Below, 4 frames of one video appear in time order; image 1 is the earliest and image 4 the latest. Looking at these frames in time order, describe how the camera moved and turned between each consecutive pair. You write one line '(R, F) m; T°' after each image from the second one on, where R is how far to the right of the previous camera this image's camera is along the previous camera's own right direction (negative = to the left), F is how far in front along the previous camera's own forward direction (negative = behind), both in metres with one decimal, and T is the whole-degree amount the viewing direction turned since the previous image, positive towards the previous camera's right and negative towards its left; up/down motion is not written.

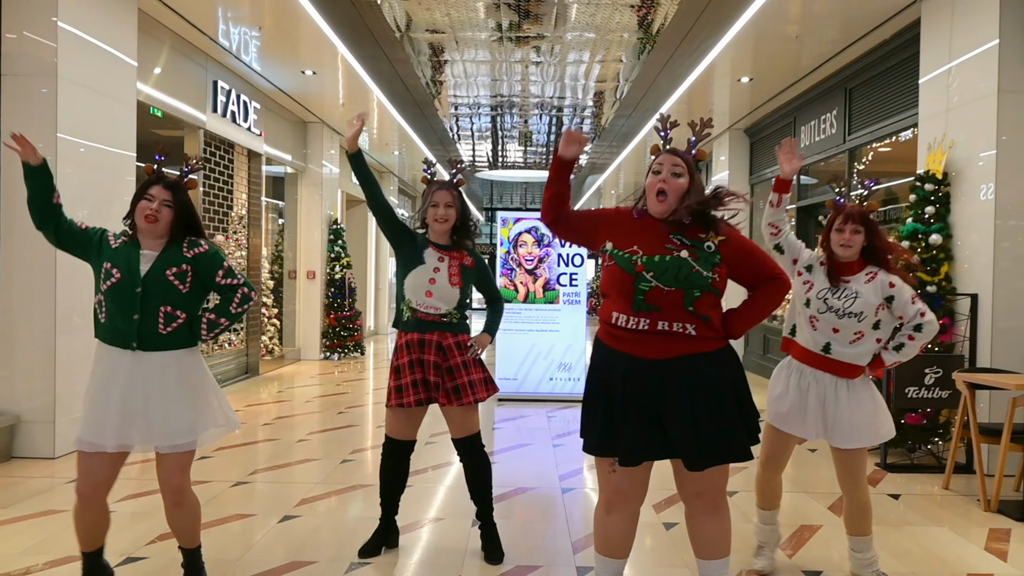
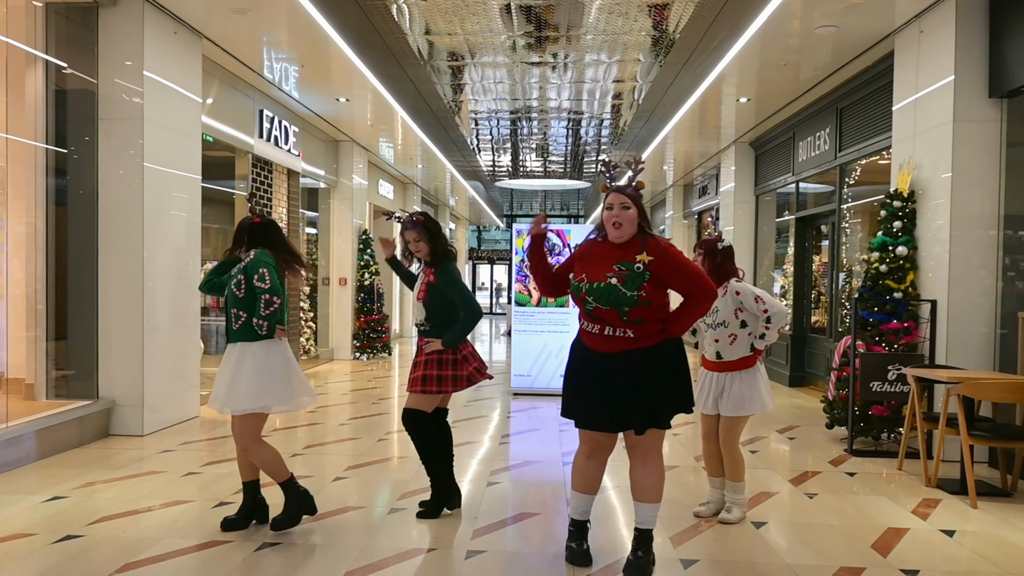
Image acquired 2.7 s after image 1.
(+0.1, -0.6) m; -2°
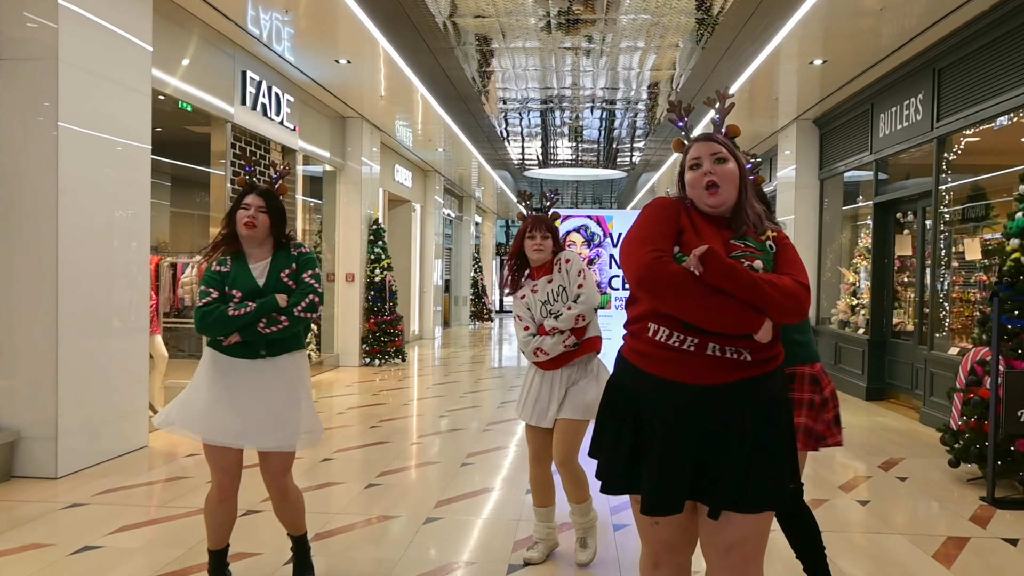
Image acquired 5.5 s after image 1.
(0.0, +1.1) m; -3°
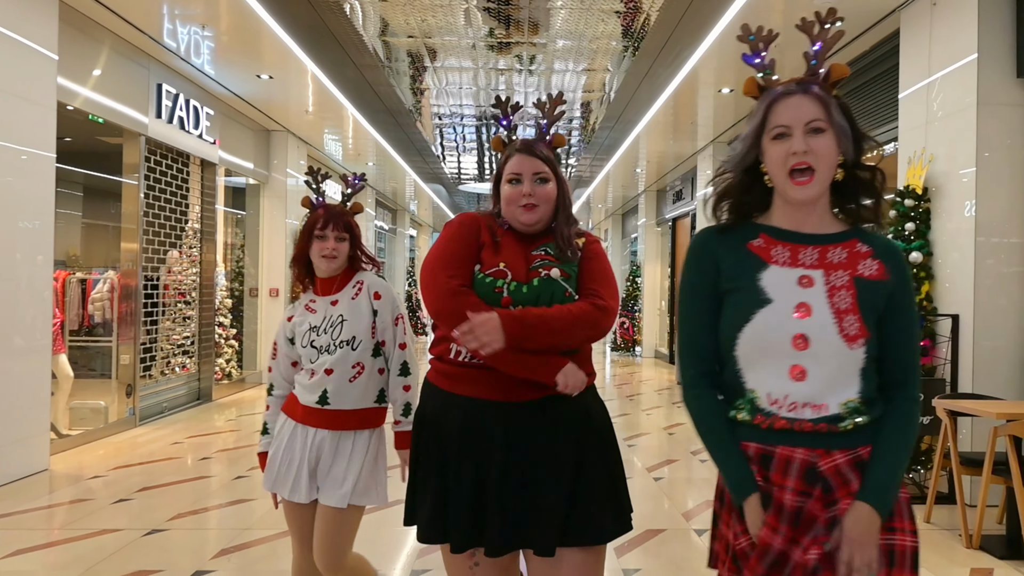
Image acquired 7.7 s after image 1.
(+0.2, -0.1) m; +5°
